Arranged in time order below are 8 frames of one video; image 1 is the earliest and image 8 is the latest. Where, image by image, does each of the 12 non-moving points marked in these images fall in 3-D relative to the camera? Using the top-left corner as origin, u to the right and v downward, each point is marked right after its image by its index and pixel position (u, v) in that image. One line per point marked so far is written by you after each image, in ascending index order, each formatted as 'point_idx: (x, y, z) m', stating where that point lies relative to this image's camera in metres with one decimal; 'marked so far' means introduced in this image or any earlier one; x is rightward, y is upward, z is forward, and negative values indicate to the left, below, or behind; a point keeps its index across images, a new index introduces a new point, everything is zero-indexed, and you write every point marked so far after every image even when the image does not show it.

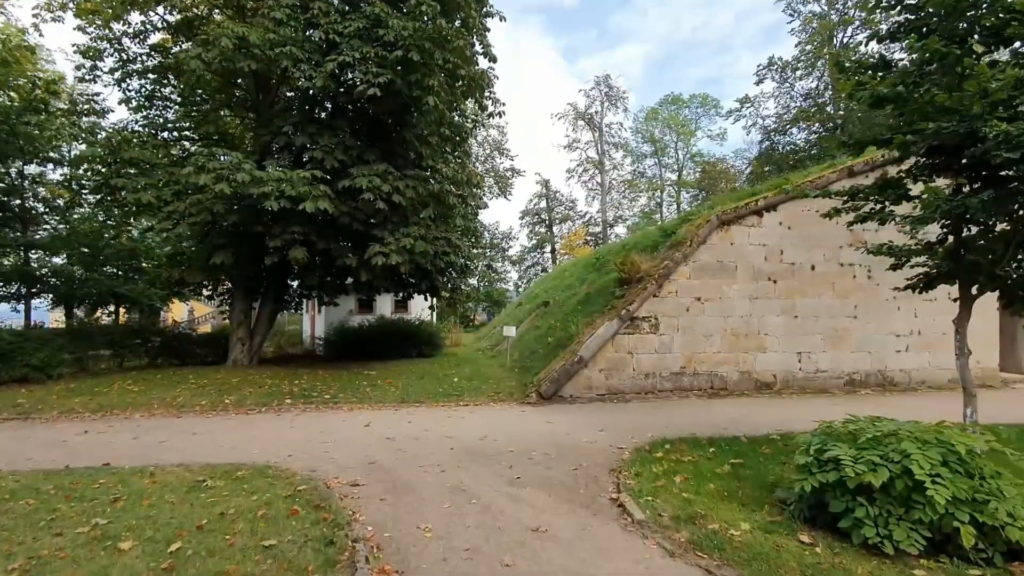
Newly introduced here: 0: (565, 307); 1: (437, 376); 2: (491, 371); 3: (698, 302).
0: (+1.5, -0.6, +15.3) m
1: (-1.8, -2.1, +12.6) m
2: (-0.6, -2.1, +13.3) m
3: (+3.8, -0.3, +11.0) m
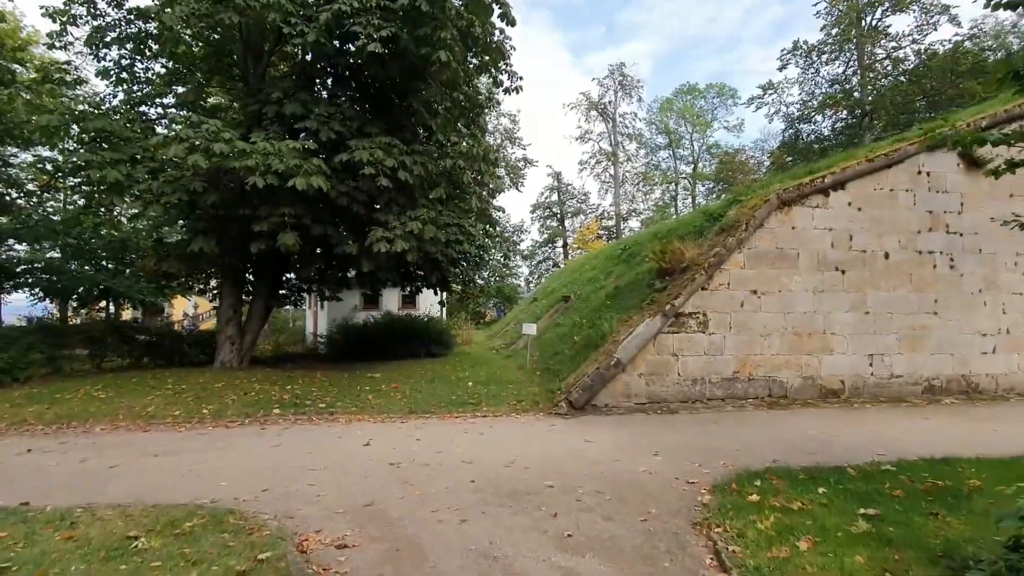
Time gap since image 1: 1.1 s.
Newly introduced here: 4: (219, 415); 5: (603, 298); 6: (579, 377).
0: (+2.0, -0.4, +13.7) m
1: (-1.3, -1.9, +11.1) m
2: (-0.1, -1.9, +11.7) m
3: (+4.3, -0.1, +9.4) m
4: (-4.6, -2.0, +8.4) m
5: (+2.2, -0.2, +12.9) m
6: (+1.1, -1.6, +9.4) m
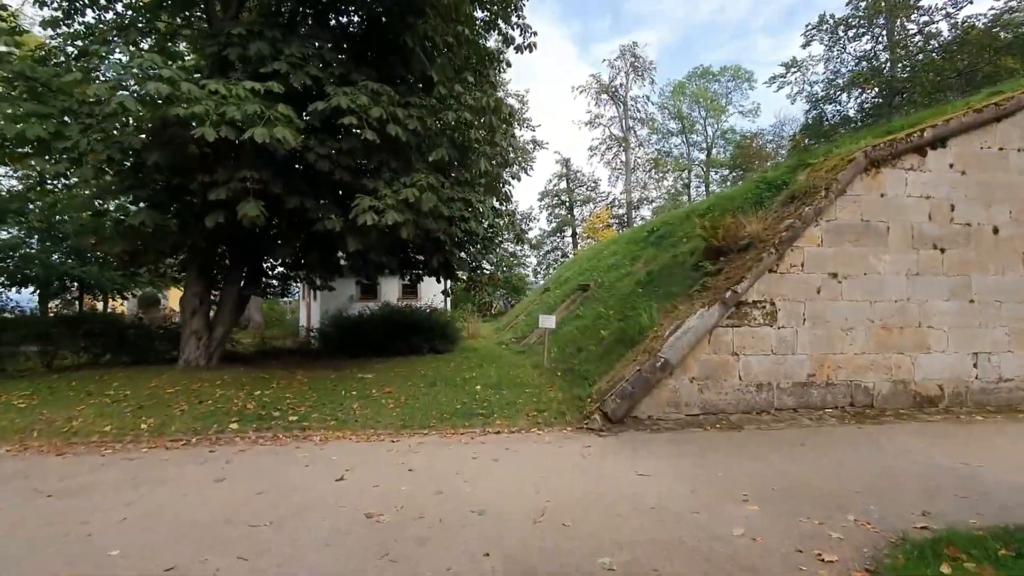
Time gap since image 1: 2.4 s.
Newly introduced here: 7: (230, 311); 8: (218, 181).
0: (+2.3, -0.1, +11.9) m
1: (-1.0, -1.6, +9.3) m
2: (+0.2, -1.6, +9.9) m
3: (+4.6, +0.1, +7.5) m
4: (-4.4, -1.8, +6.6) m
5: (+2.5, +0.1, +11.0) m
6: (+1.4, -1.3, +7.6) m
7: (-5.6, -0.5, +10.6) m
8: (-4.1, +1.5, +7.5) m
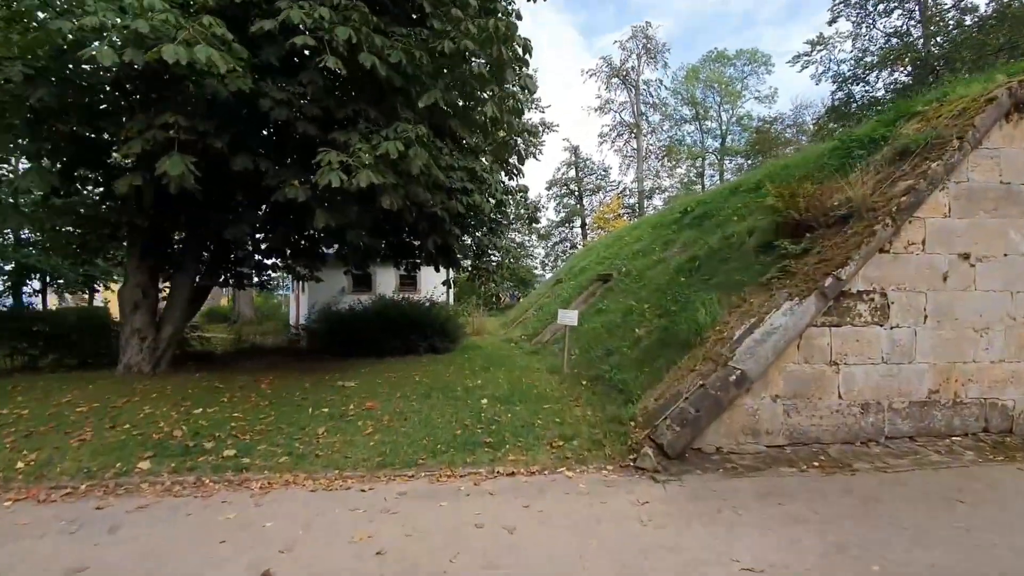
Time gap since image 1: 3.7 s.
0: (+2.5, +0.1, +9.9) m
1: (-0.8, -1.5, +7.4) m
2: (+0.4, -1.4, +8.0) m
3: (+4.7, +0.3, +5.6) m
4: (-4.2, -1.6, +4.7) m
5: (+2.7, +0.2, +9.1) m
6: (+1.6, -1.2, +5.6) m
7: (-5.4, -0.3, +8.7) m
8: (-3.9, +1.6, +5.6) m
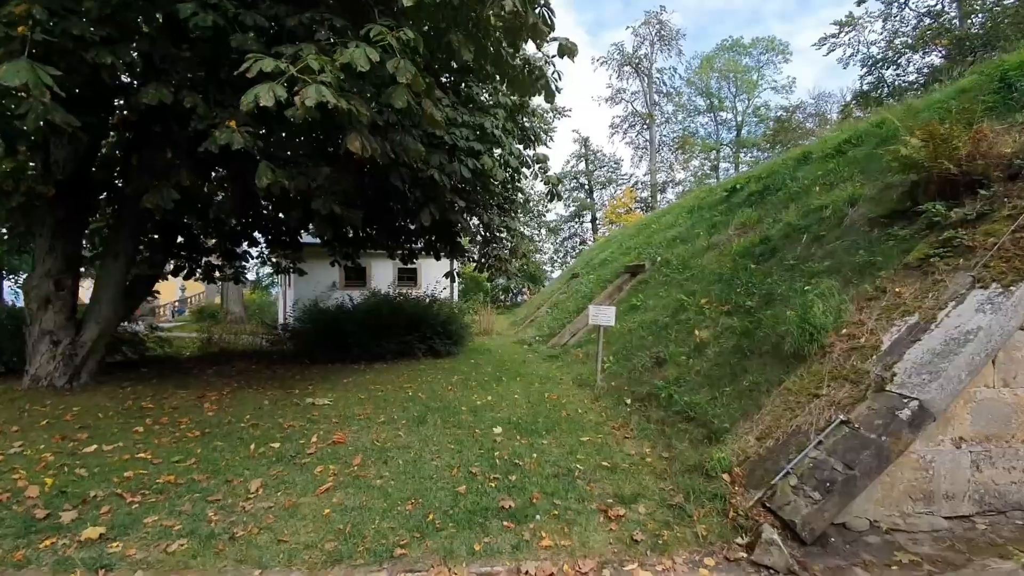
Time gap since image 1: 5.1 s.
0: (+2.8, +0.3, +8.0) m
1: (-0.6, -1.3, +5.5) m
2: (+0.7, -1.3, +6.1) m
3: (+4.9, +0.4, +3.6) m
4: (-4.0, -1.5, +2.9) m
5: (+3.0, +0.4, +7.1) m
6: (+1.8, -1.0, +3.7) m
7: (-5.1, -0.1, +6.9) m
8: (-3.7, +1.8, +3.7) m
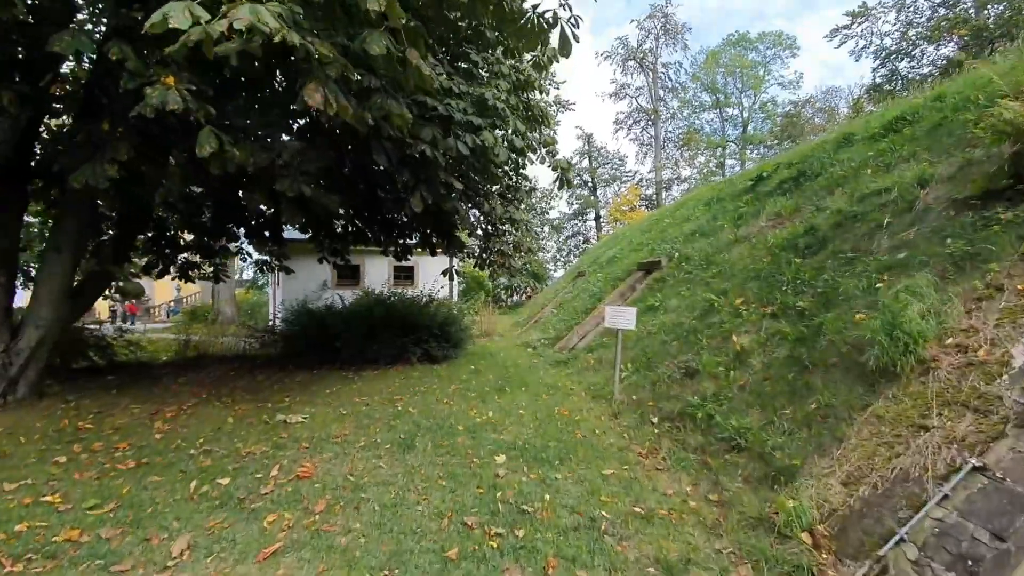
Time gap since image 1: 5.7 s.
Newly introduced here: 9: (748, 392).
0: (+2.8, +0.3, +7.1) m
1: (-0.5, -1.3, +4.6) m
2: (+0.7, -1.3, +5.2) m
3: (+5.0, +0.4, +2.7) m
4: (-3.9, -1.5, +2.0) m
5: (+3.0, +0.4, +6.2) m
6: (+1.9, -1.0, +2.8) m
7: (-5.1, -0.1, +6.0) m
8: (-3.7, +1.8, +2.8) m
9: (+1.9, -0.8, +4.3) m
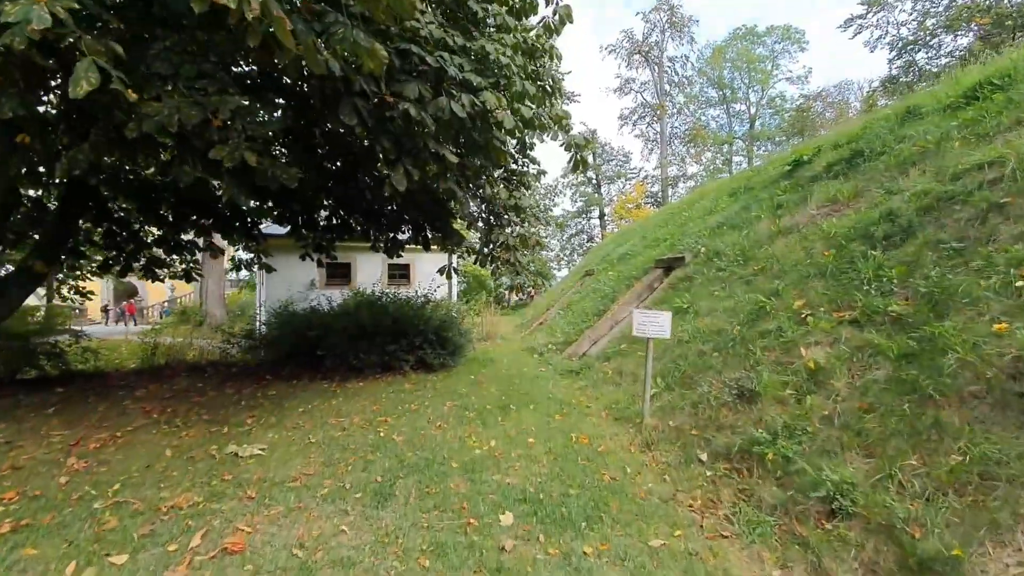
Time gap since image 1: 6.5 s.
0: (+2.9, +0.3, +6.0) m
1: (-0.5, -1.3, +3.5) m
2: (+0.8, -1.3, +4.1) m
3: (+5.0, +0.4, +1.6) m
4: (-3.9, -1.5, +0.9) m
5: (+3.1, +0.4, +5.1) m
6: (+1.9, -1.0, +1.7) m
7: (-5.0, -0.1, +4.9) m
8: (-3.6, +1.8, +1.7) m
9: (+2.0, -0.8, +3.2) m
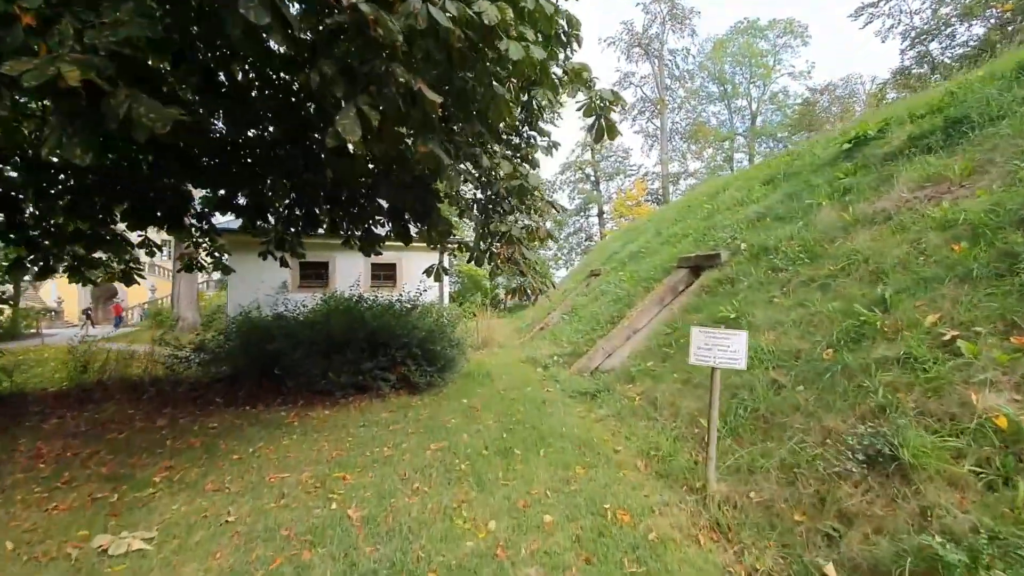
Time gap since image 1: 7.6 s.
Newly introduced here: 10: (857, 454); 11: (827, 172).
0: (+2.9, +0.3, +4.6) m
1: (-0.4, -1.4, +2.1) m
2: (+0.8, -1.3, +2.7) m
3: (+5.1, +0.4, +0.2) m
4: (-3.8, -1.6, -0.5) m
5: (+3.1, +0.4, +3.7) m
6: (+2.0, -1.1, +0.3) m
7: (-5.0, -0.2, +3.4) m
8: (-3.6, +1.7, +0.3) m
9: (+2.0, -0.9, +1.8) m
10: (+1.8, -0.9, +2.8) m
11: (+4.0, +1.5, +6.8) m
